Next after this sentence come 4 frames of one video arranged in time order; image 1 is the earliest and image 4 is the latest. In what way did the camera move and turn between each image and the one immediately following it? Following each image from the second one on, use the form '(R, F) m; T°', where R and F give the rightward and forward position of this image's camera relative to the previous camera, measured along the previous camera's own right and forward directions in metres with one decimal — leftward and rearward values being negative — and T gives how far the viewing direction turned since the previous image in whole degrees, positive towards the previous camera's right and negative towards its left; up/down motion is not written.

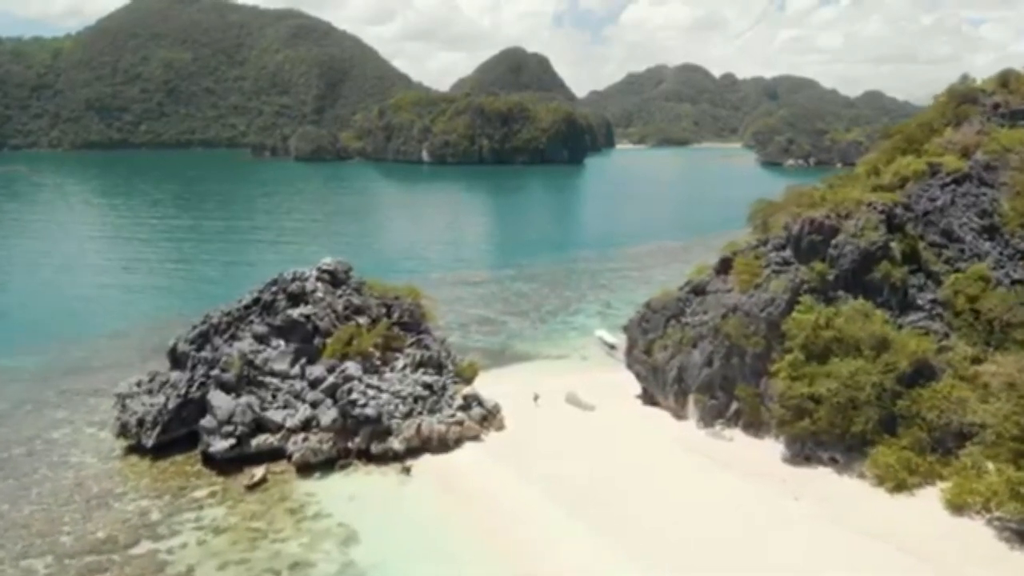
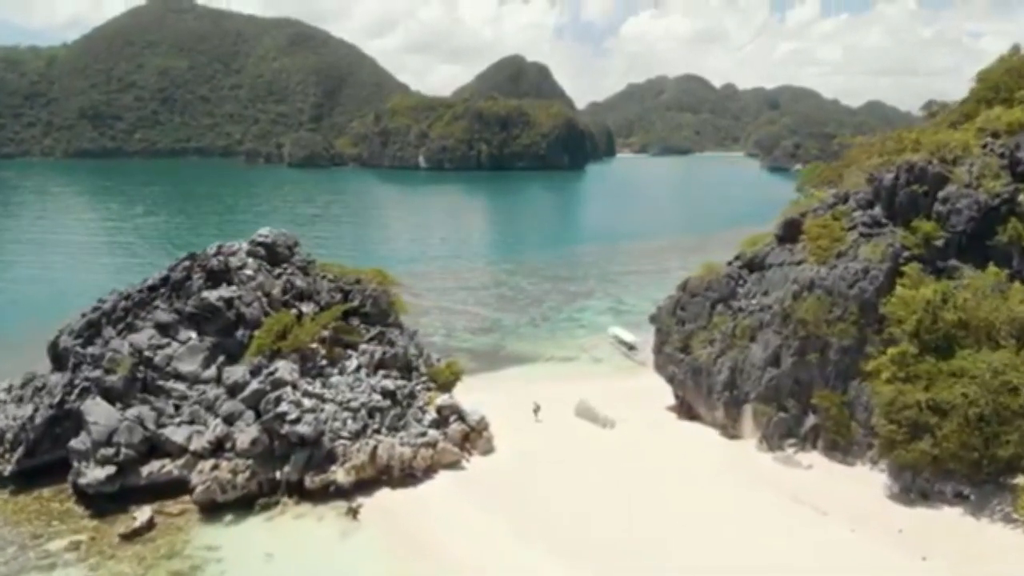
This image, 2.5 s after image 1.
(+0.3, +8.5) m; 0°
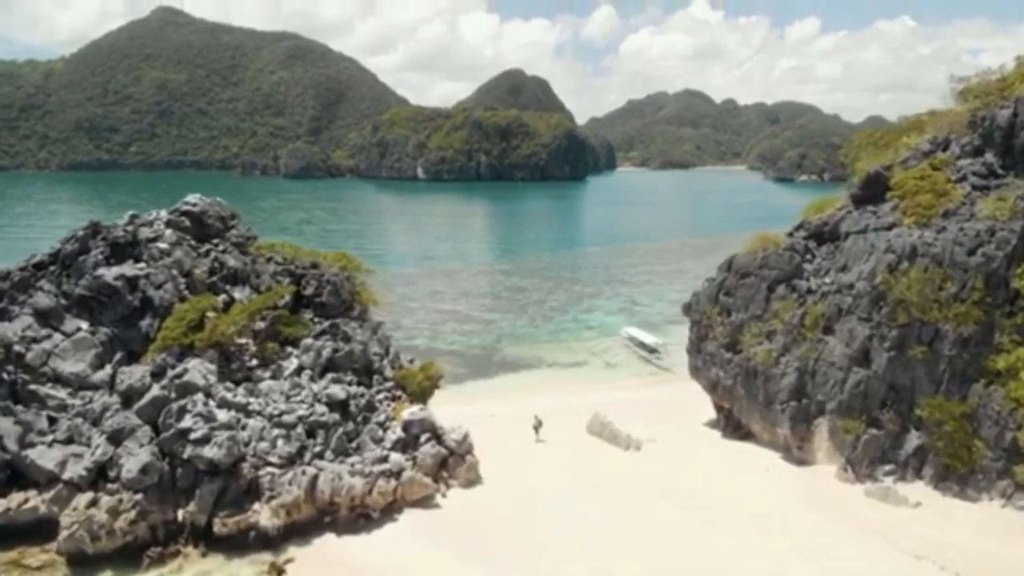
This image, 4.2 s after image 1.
(+0.2, +6.0) m; 0°
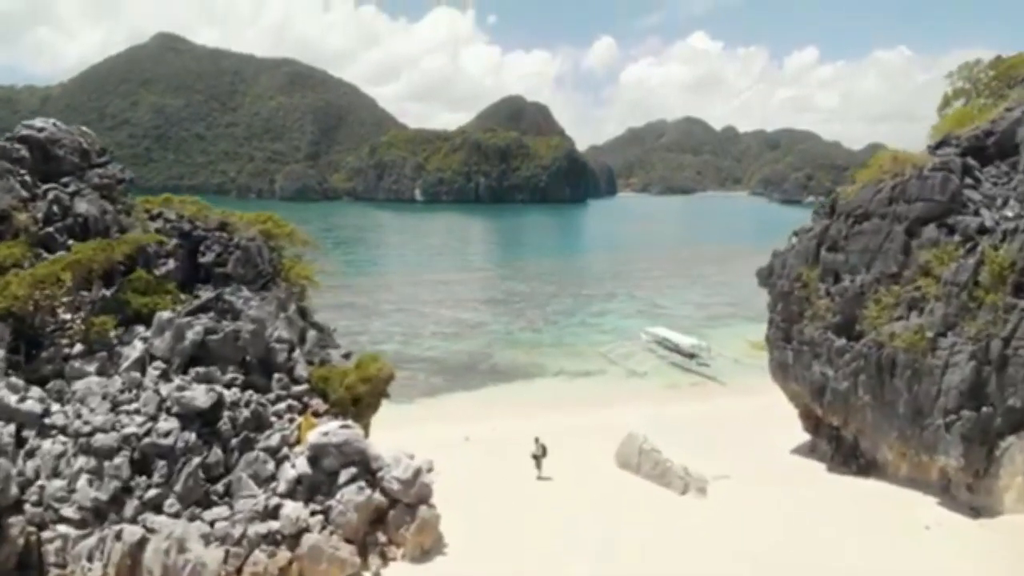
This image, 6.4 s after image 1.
(+0.2, +7.0) m; 0°
